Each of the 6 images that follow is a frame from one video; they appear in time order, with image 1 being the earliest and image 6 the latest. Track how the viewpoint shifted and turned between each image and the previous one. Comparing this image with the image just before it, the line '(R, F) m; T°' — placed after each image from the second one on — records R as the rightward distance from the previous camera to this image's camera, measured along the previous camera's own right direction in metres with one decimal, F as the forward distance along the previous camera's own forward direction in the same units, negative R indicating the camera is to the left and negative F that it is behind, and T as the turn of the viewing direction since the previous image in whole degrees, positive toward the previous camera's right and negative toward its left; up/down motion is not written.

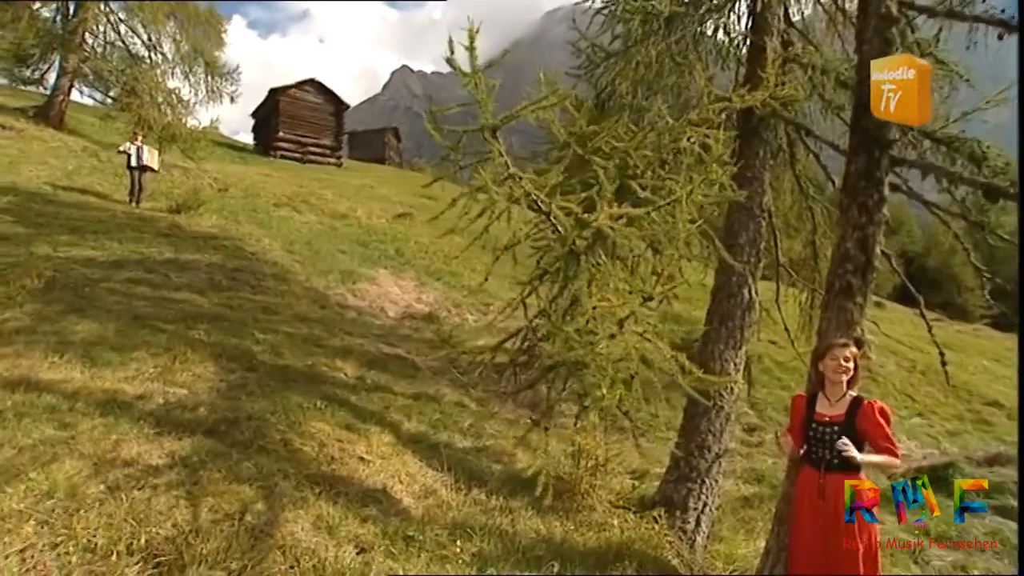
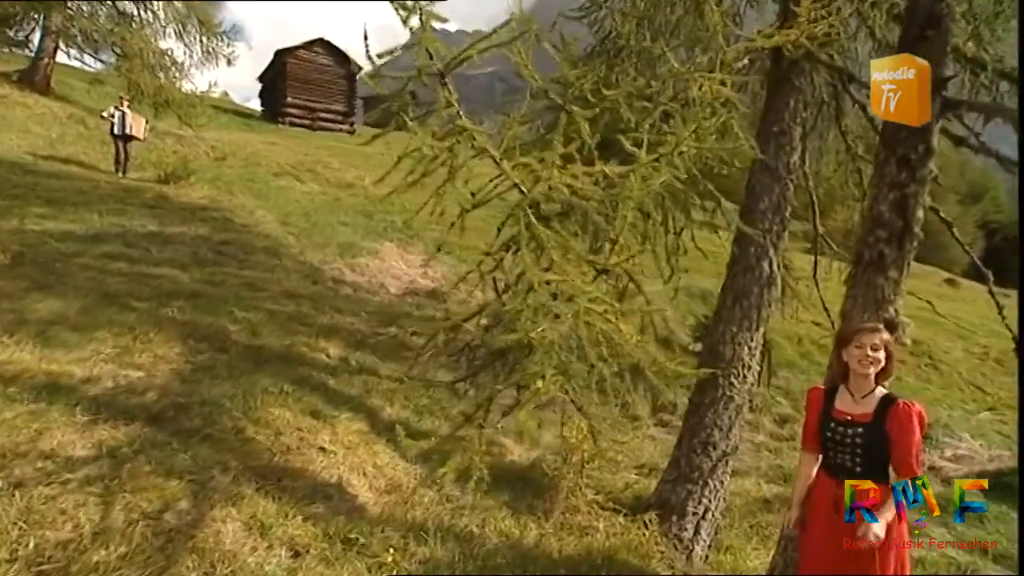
(+0.9, +0.5) m; -7°
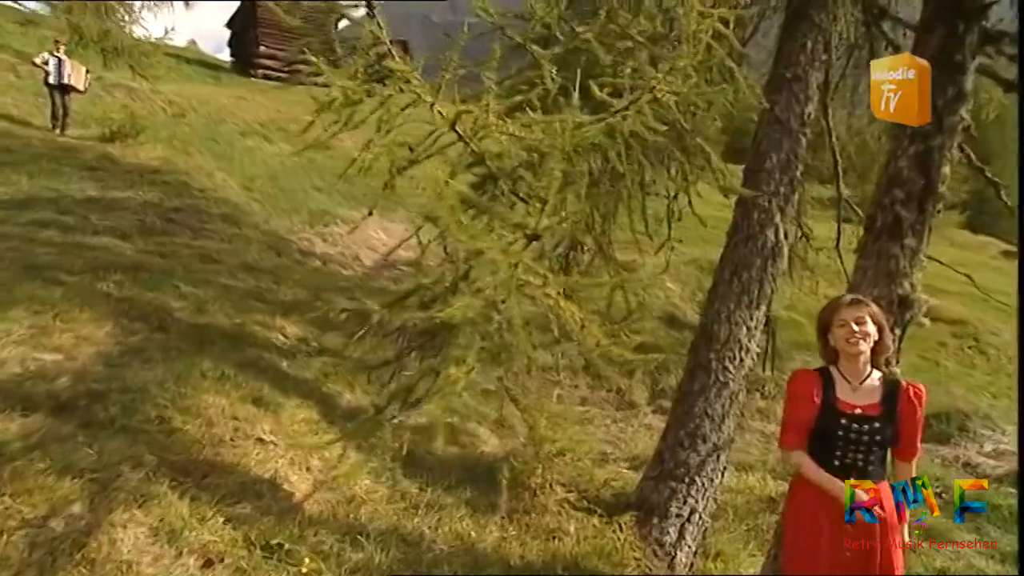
(+0.6, +0.7) m; -4°
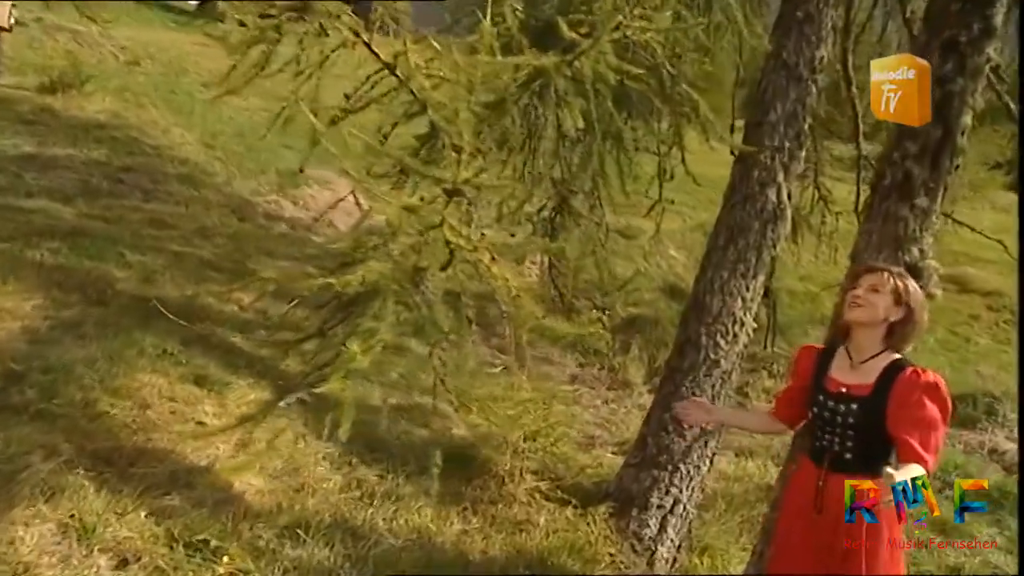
(+0.5, +0.5) m; -3°
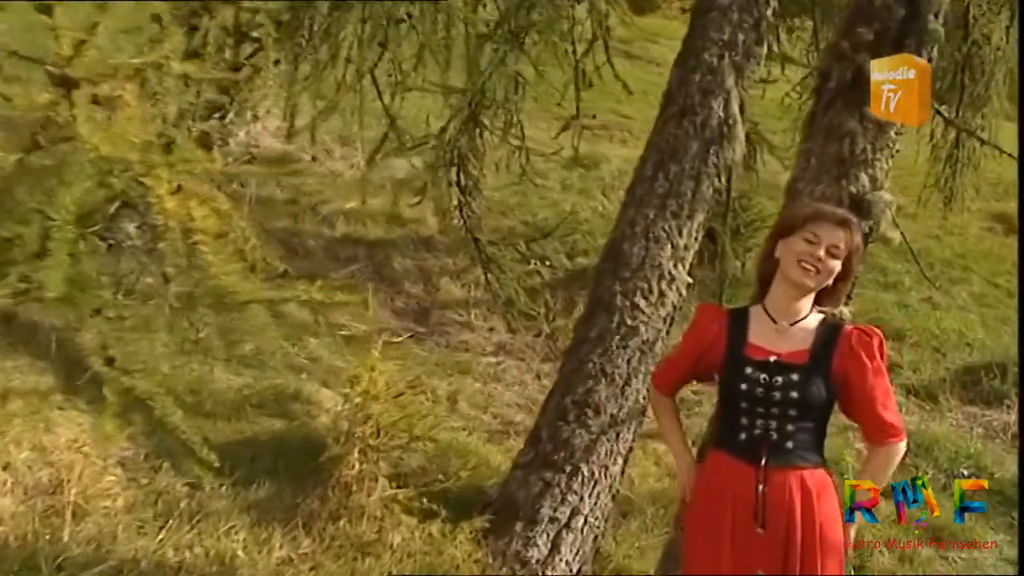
(+1.1, +1.4) m; -4°
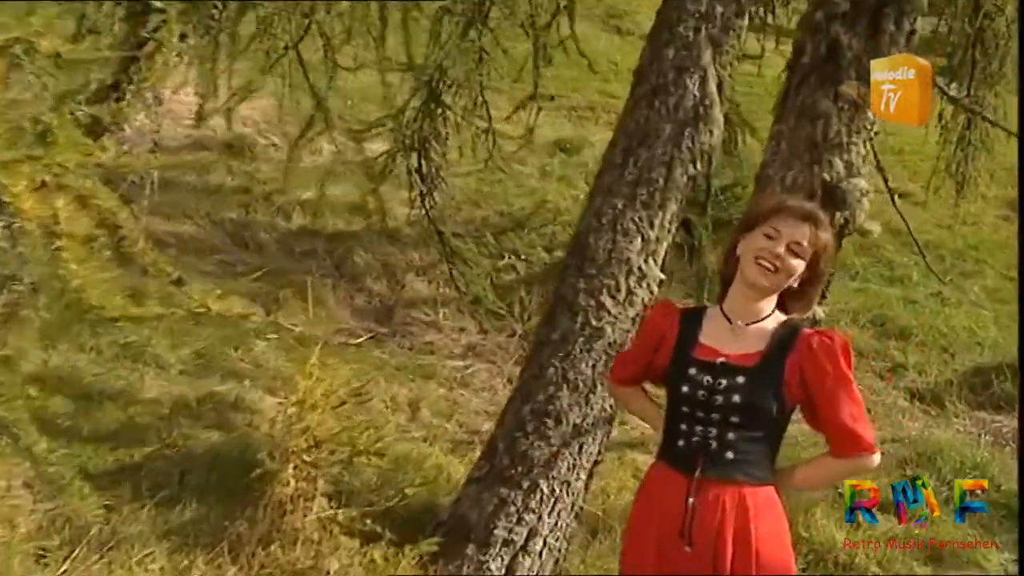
(+0.3, +0.4) m; -1°
